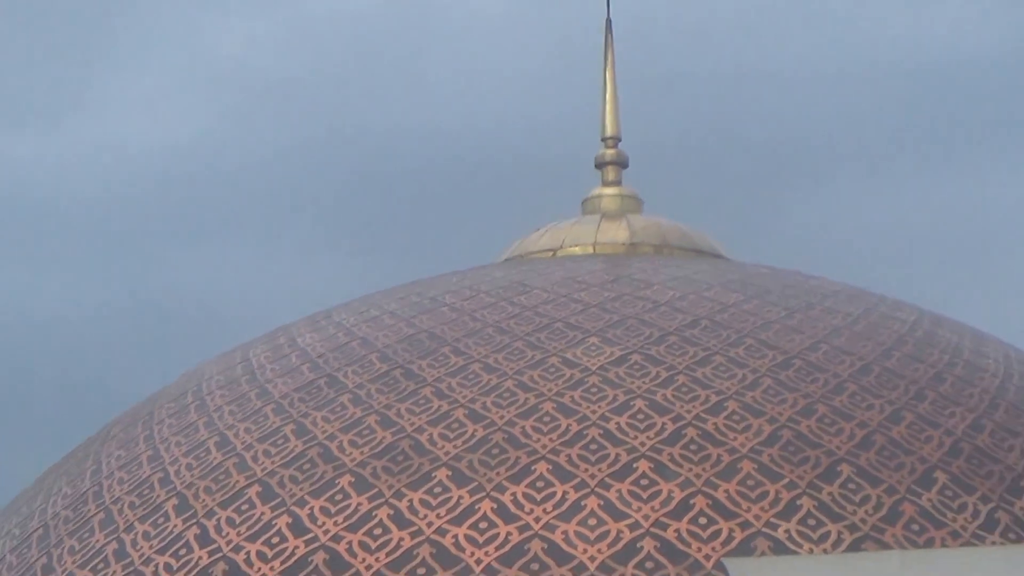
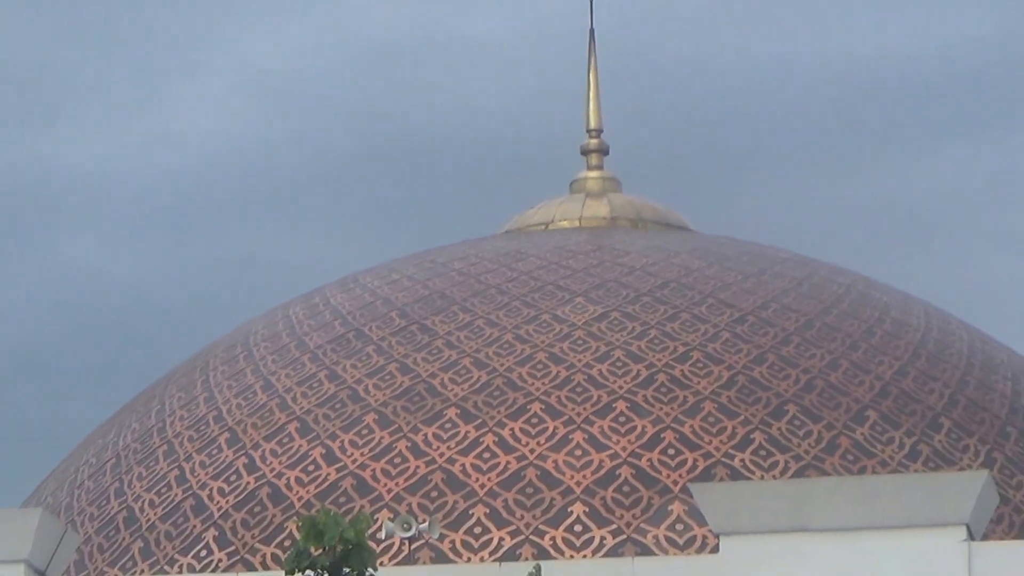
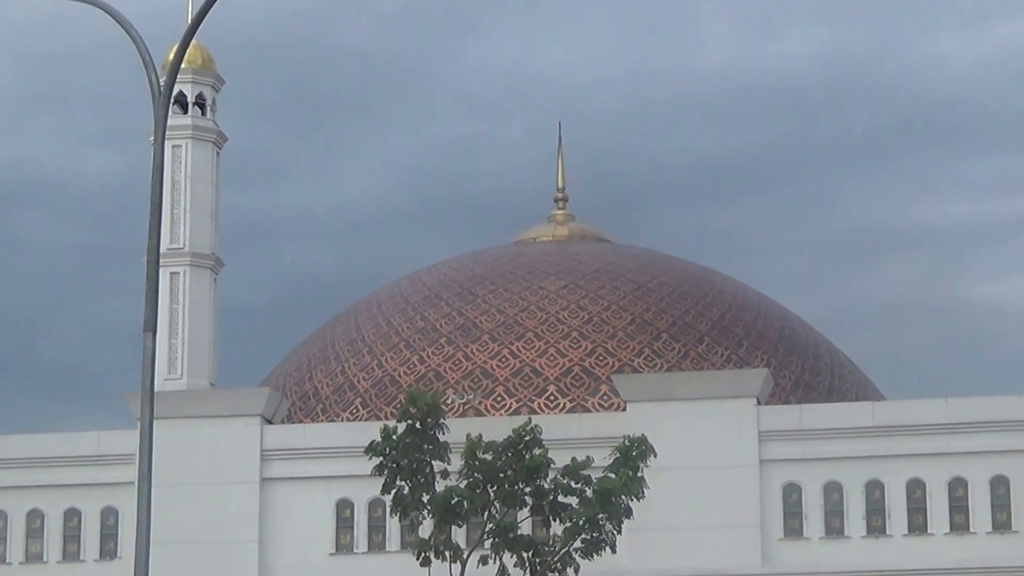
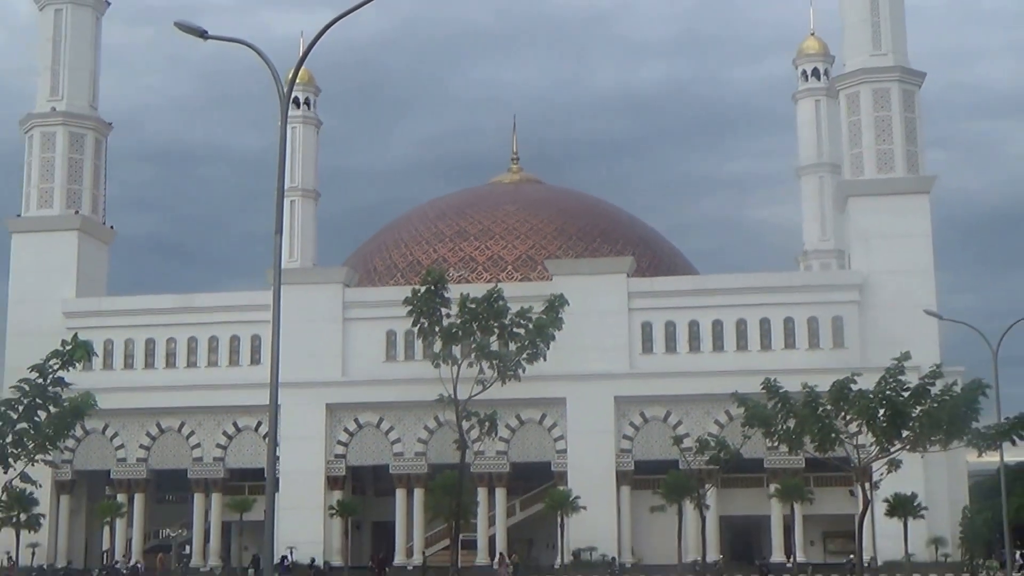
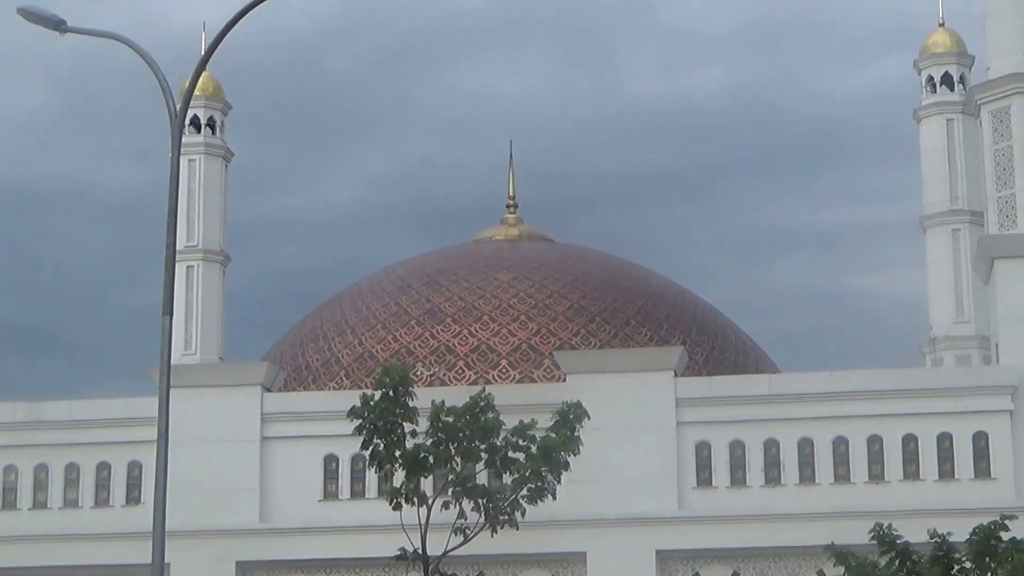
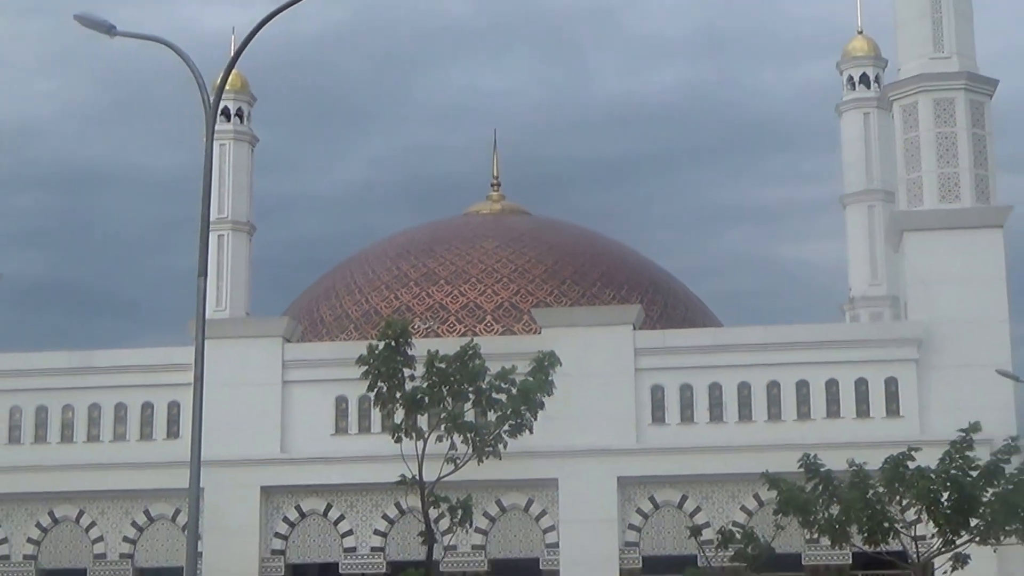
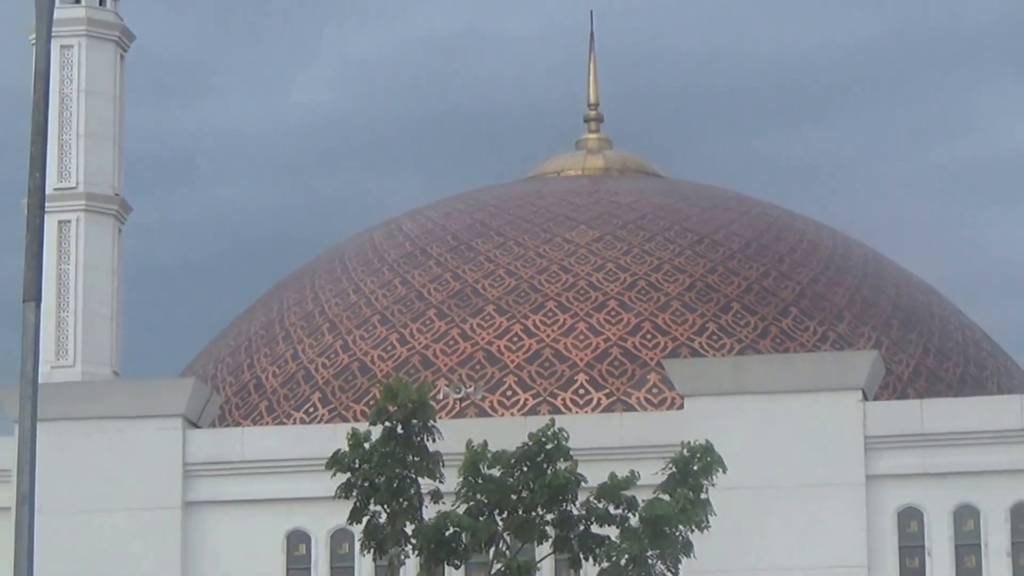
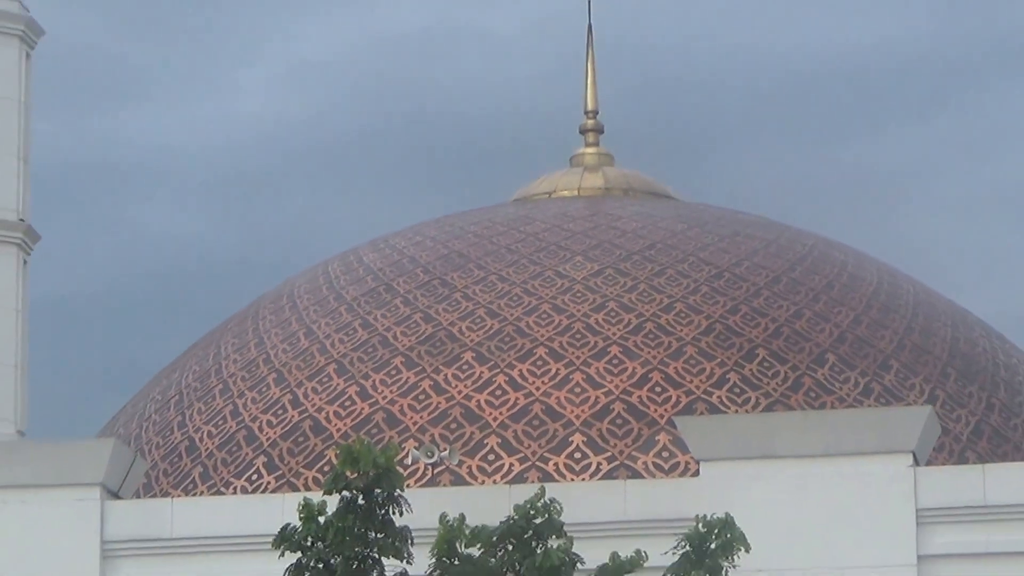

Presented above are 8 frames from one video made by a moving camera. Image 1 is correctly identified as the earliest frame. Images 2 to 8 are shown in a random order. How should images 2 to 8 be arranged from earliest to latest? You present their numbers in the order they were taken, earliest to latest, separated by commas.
2, 8, 7, 3, 5, 6, 4
